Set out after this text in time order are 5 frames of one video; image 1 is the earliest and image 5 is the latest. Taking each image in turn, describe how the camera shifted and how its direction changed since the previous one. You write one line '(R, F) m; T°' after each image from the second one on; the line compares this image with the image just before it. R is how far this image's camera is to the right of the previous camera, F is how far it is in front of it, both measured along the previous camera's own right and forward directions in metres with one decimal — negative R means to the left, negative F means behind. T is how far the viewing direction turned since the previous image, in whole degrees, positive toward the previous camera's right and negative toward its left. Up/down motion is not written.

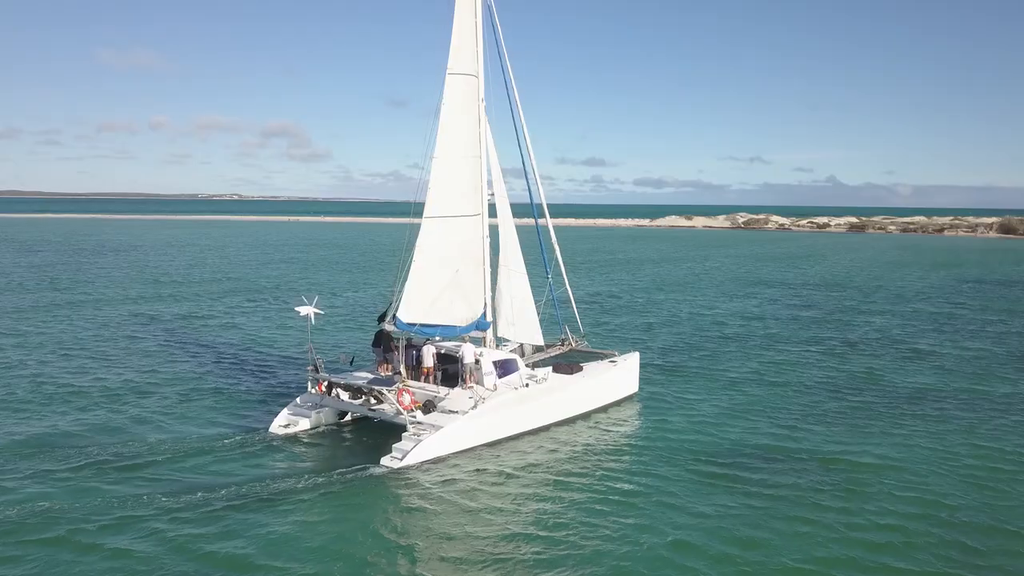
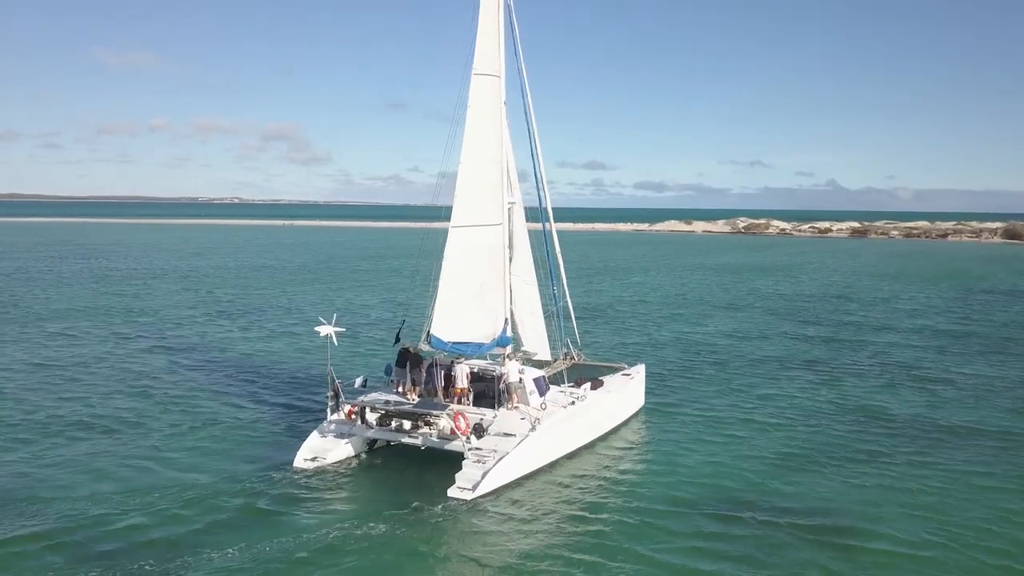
(-0.1, +0.4) m; 0°
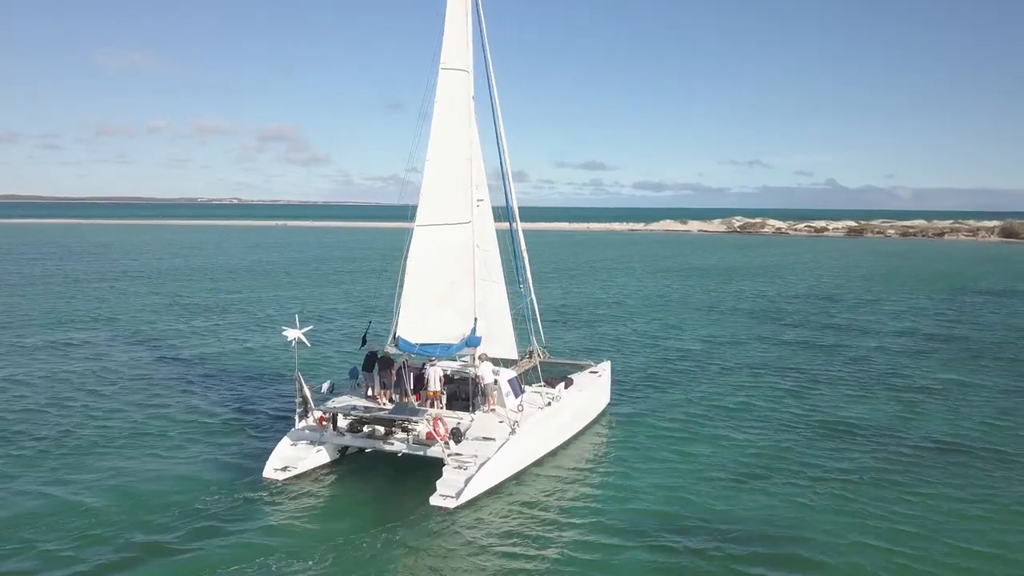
(+0.9, +0.7) m; 0°
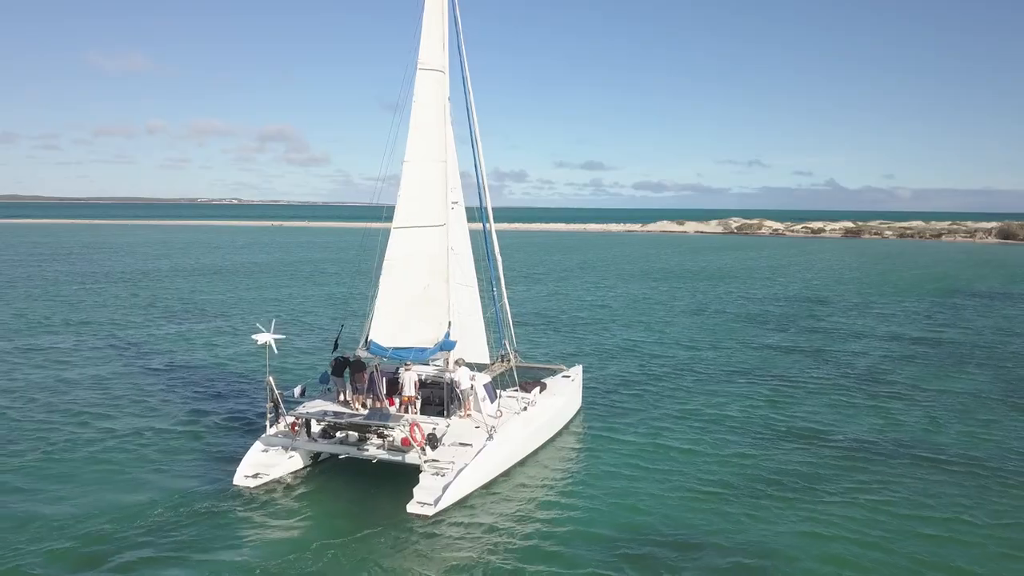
(+0.6, +0.5) m; 0°
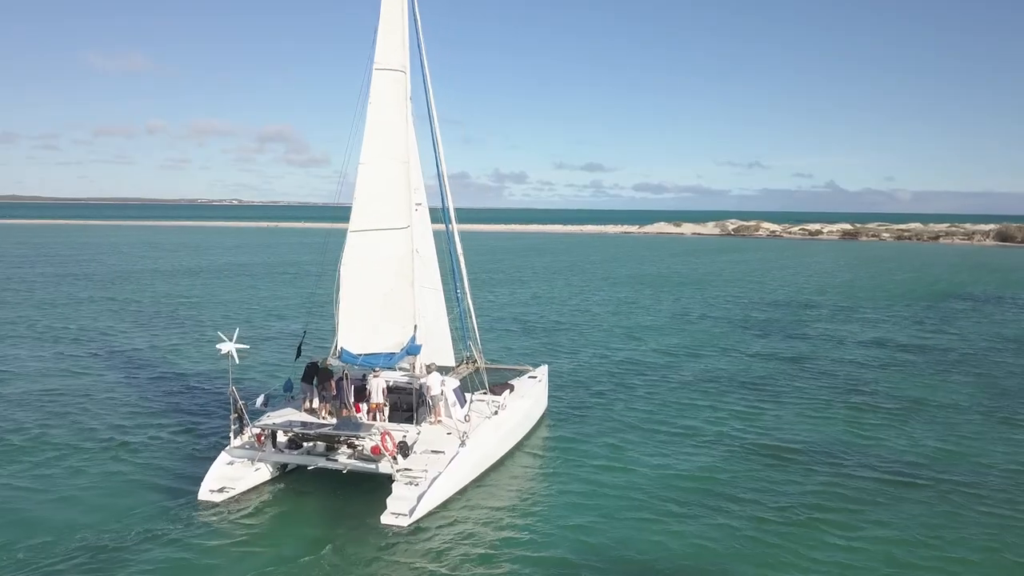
(+0.7, +0.6) m; 0°
